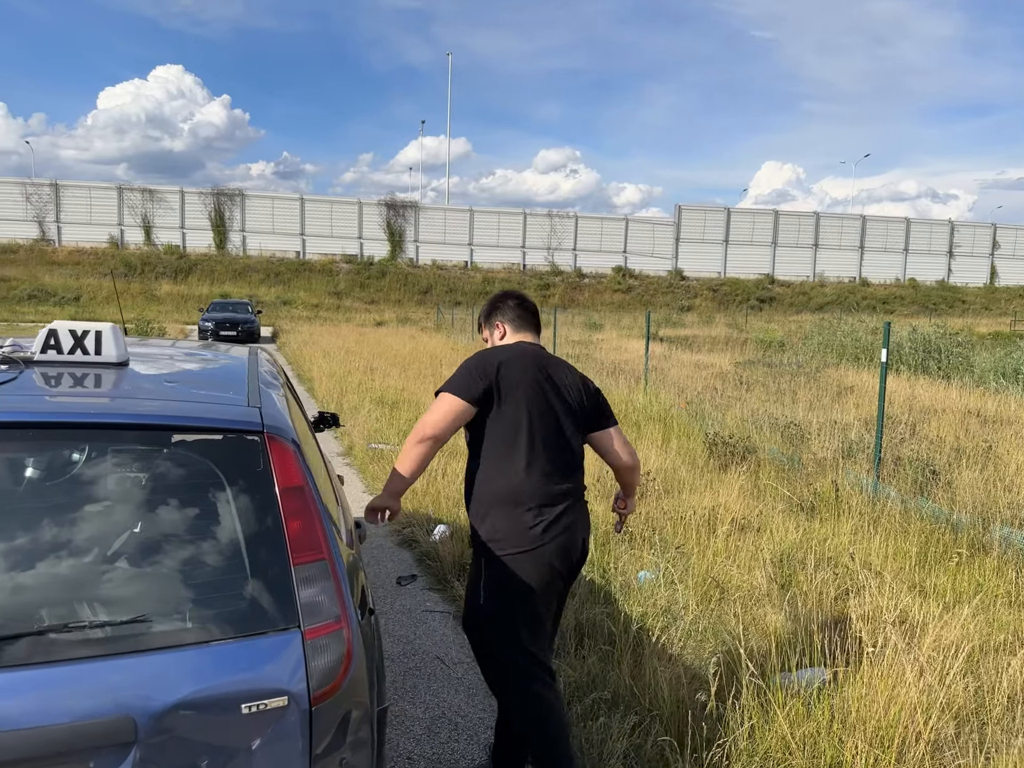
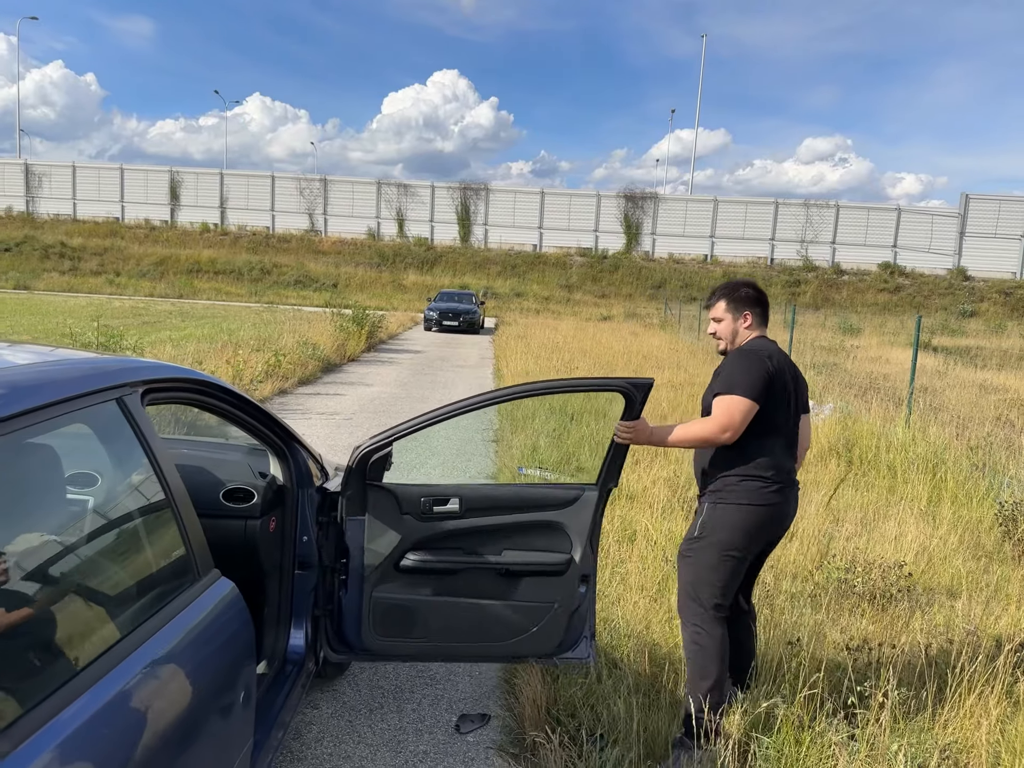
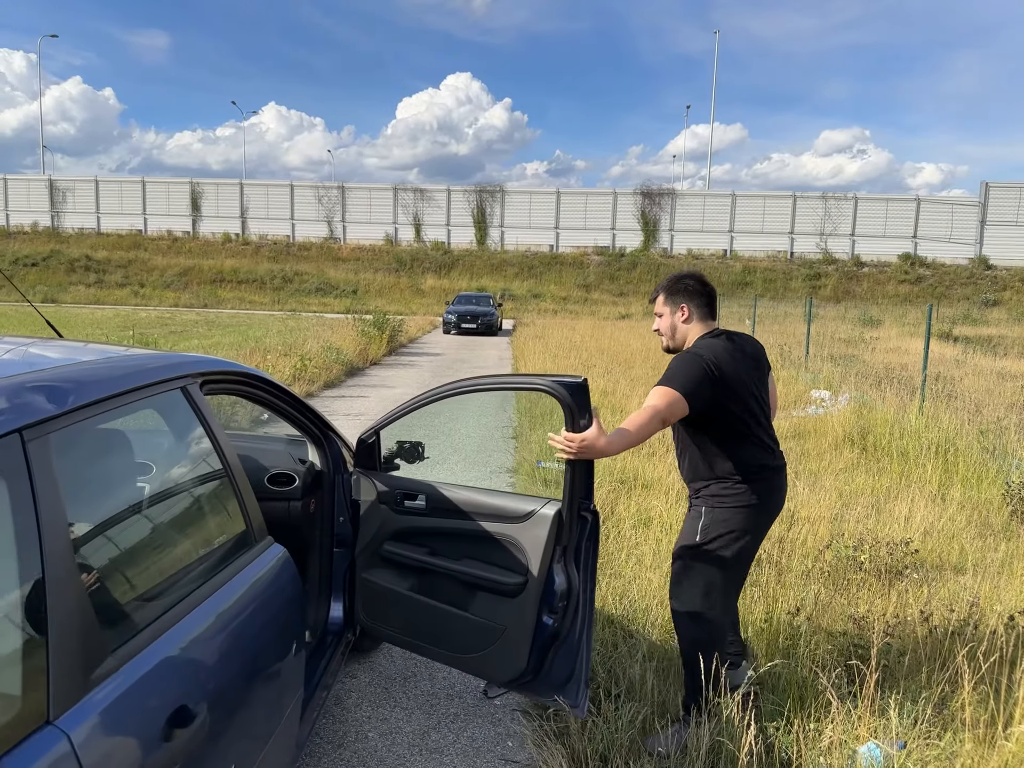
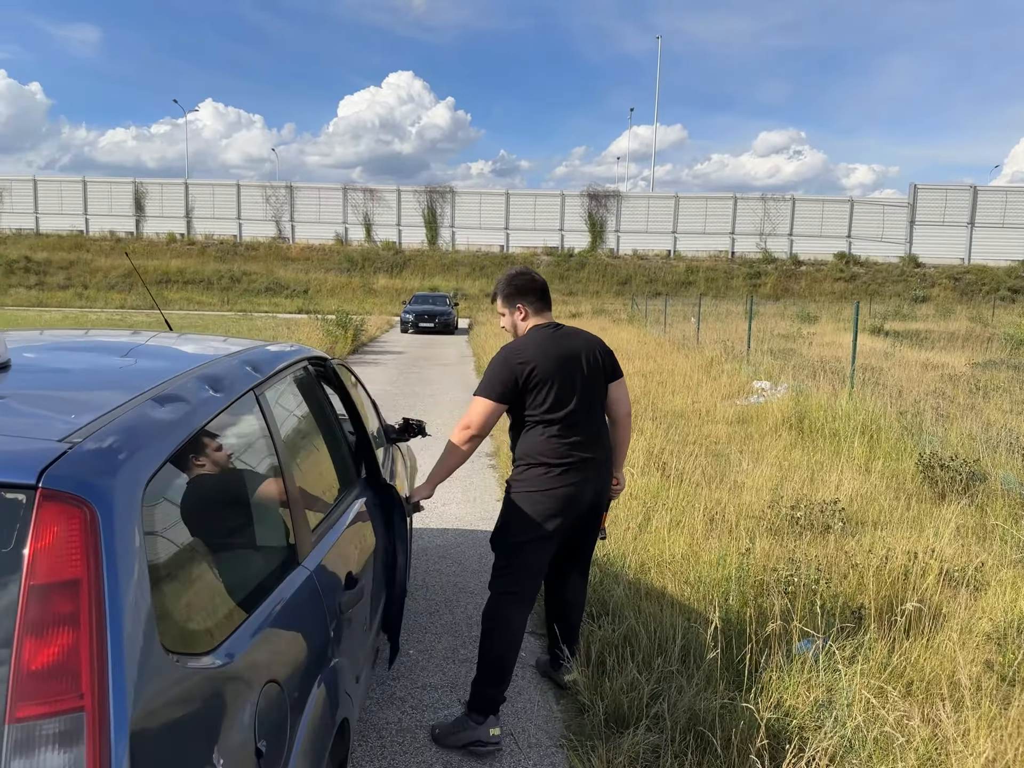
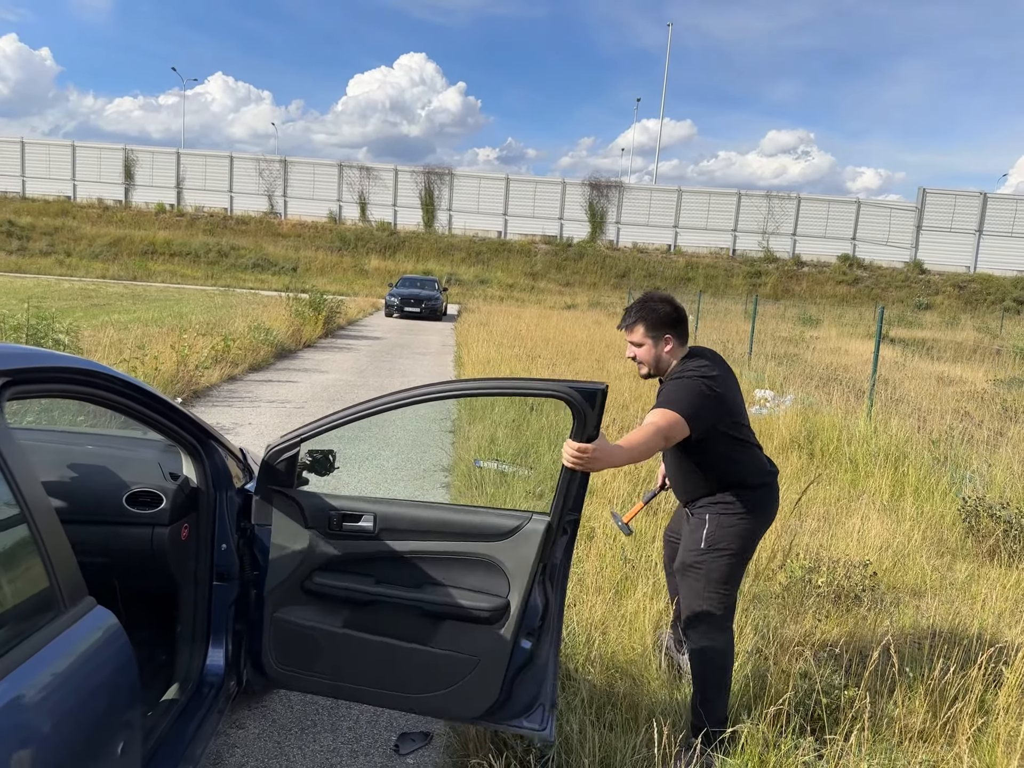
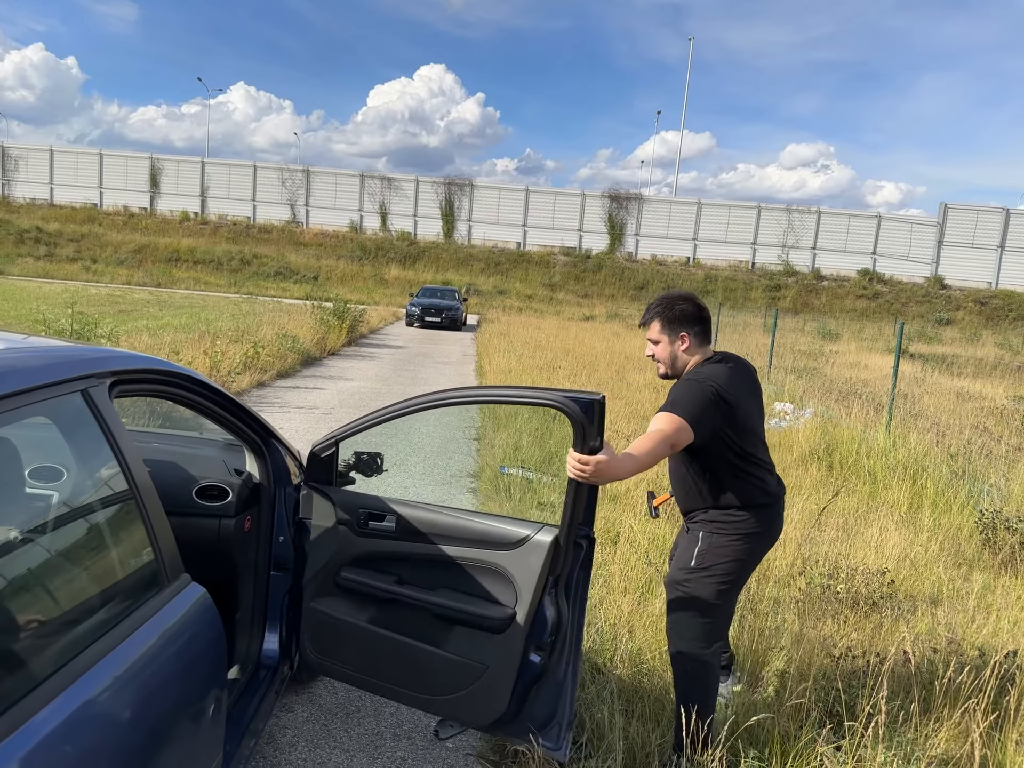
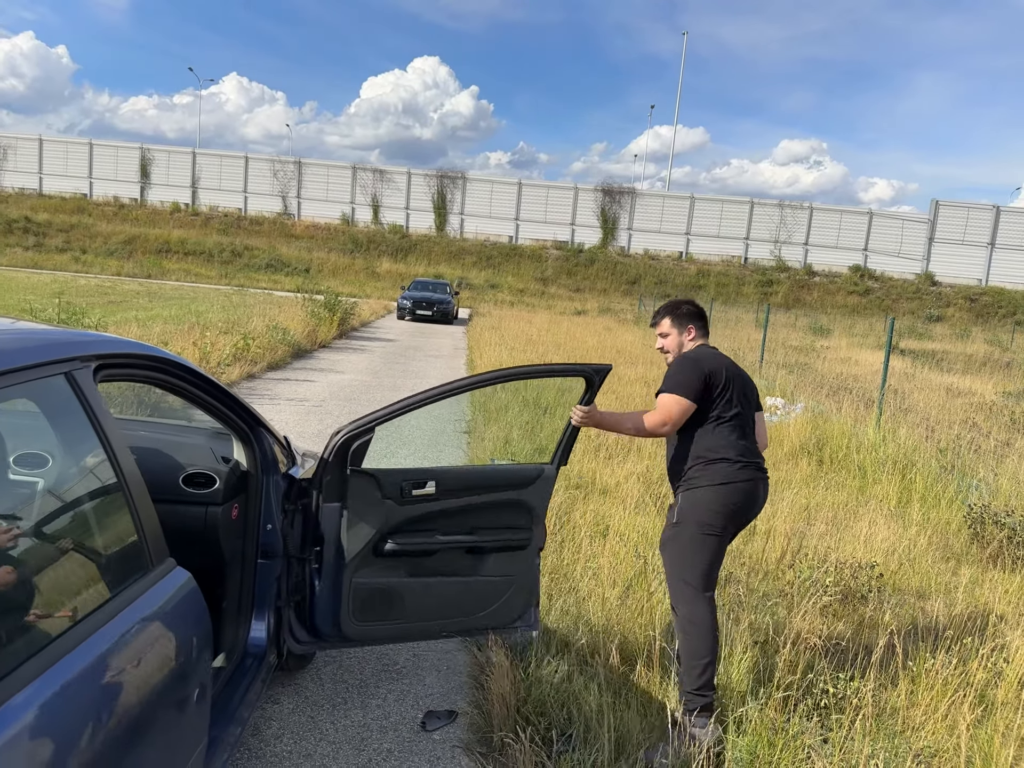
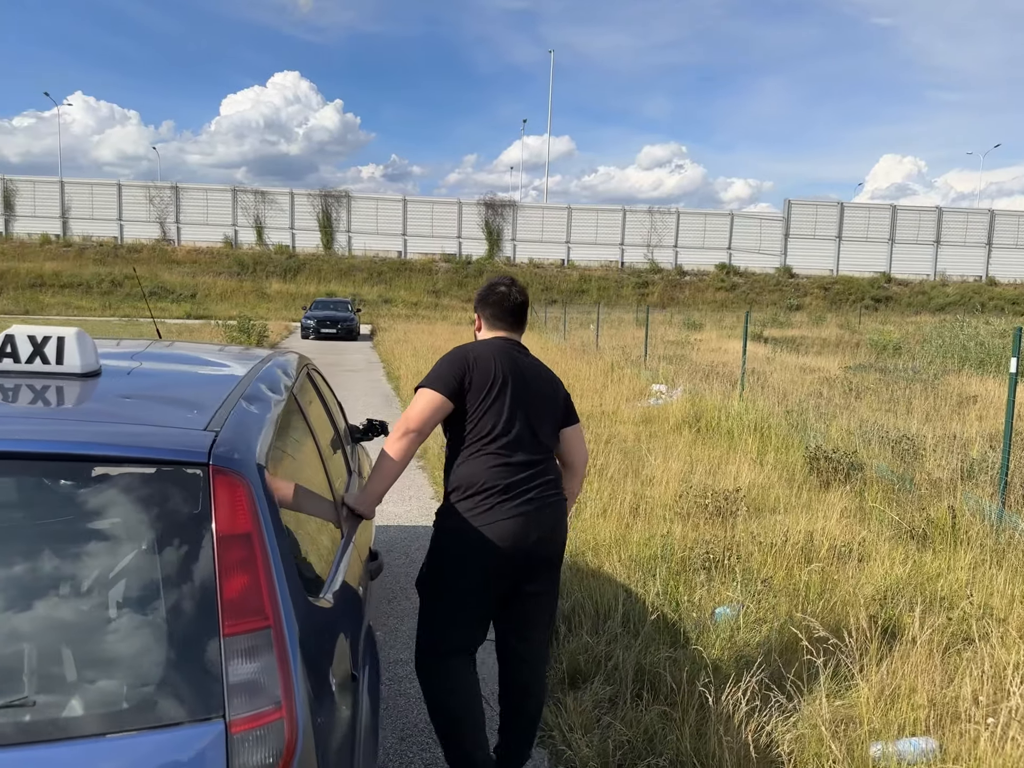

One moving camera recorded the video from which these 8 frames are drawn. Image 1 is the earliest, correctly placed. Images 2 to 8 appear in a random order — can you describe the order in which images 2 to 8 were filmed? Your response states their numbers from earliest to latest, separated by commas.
8, 4, 3, 2, 6, 7, 5
